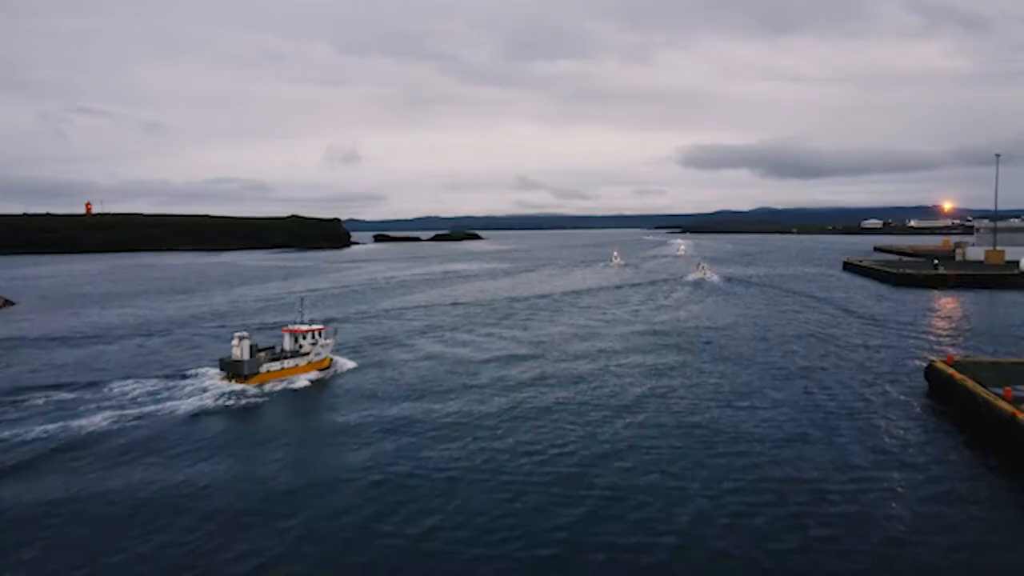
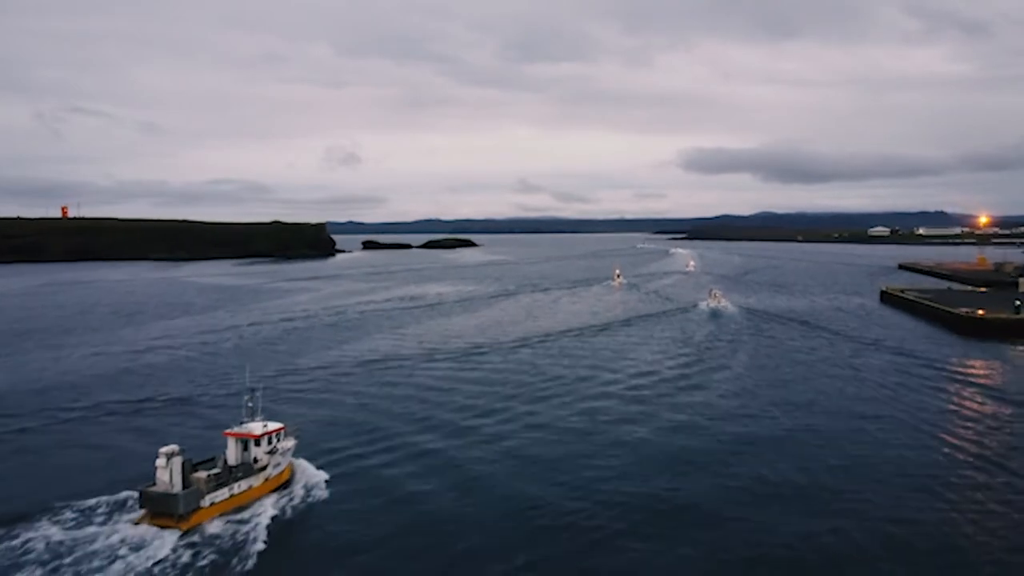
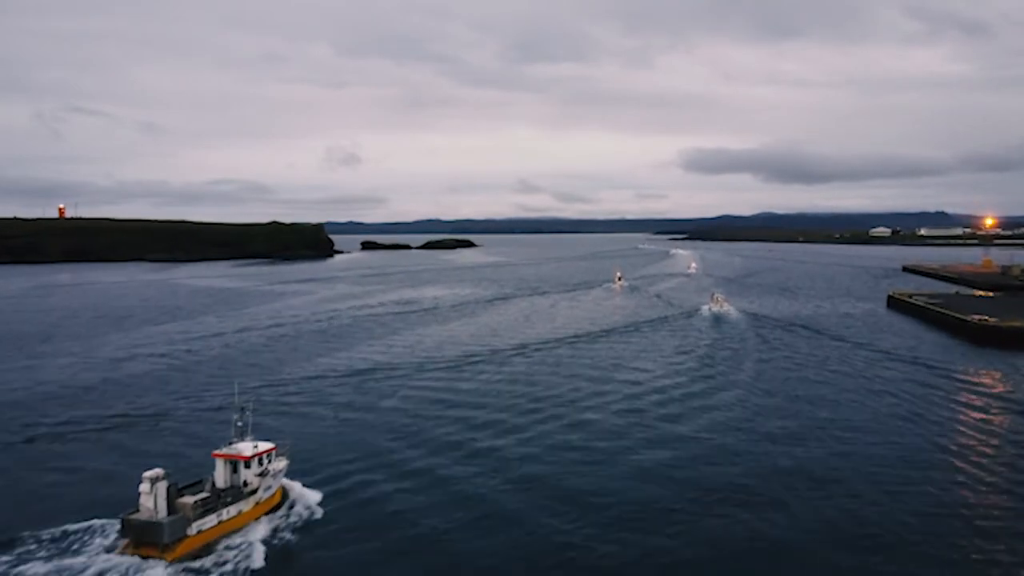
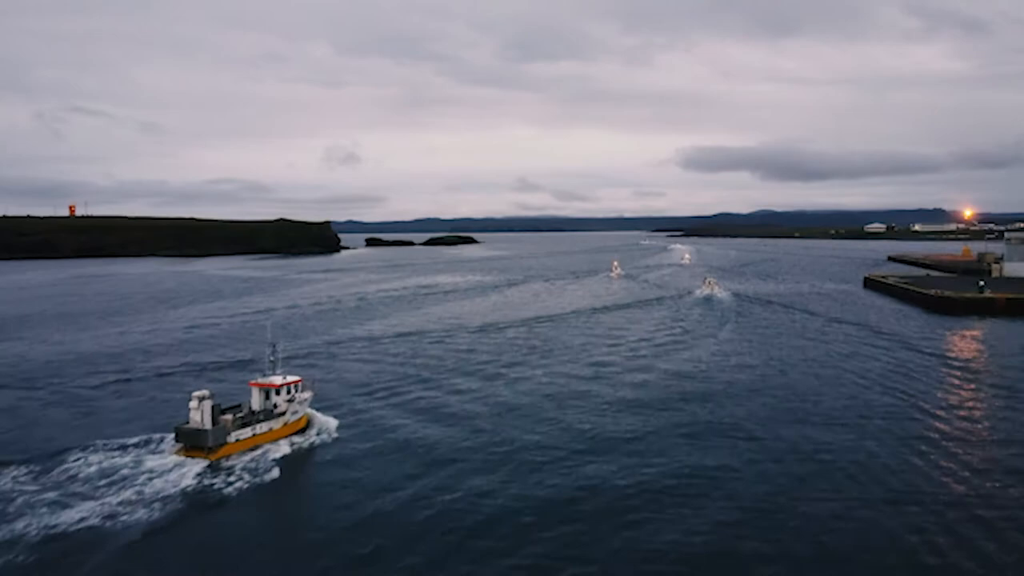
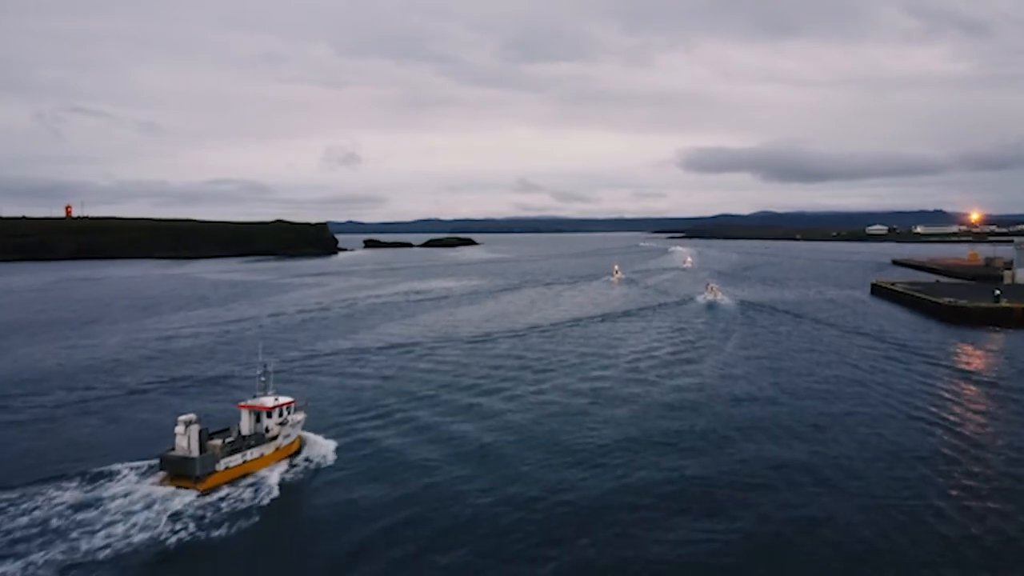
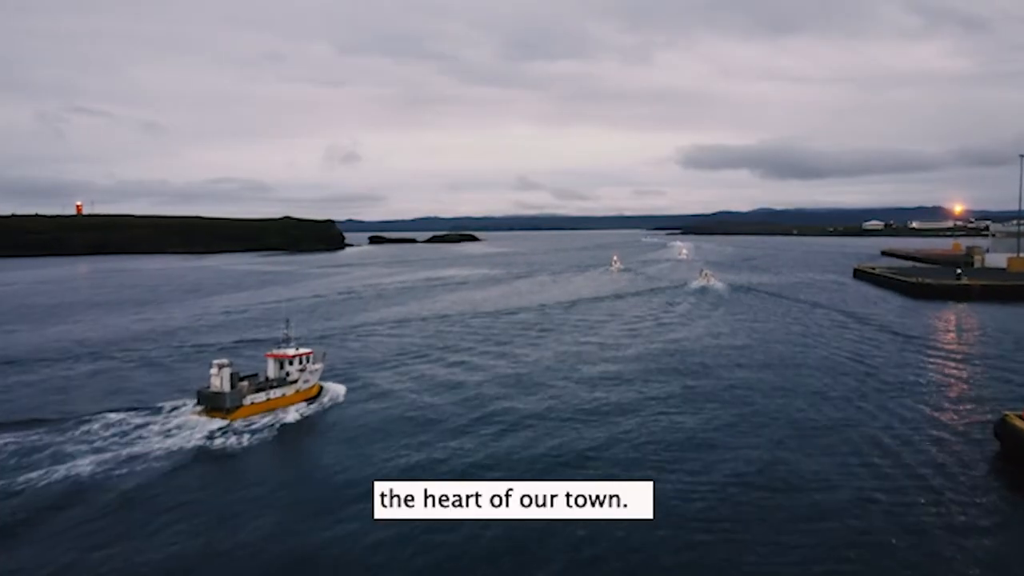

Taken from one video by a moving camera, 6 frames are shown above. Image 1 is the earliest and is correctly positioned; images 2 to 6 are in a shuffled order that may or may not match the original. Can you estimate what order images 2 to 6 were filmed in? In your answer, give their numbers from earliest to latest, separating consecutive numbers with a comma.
6, 4, 5, 2, 3
